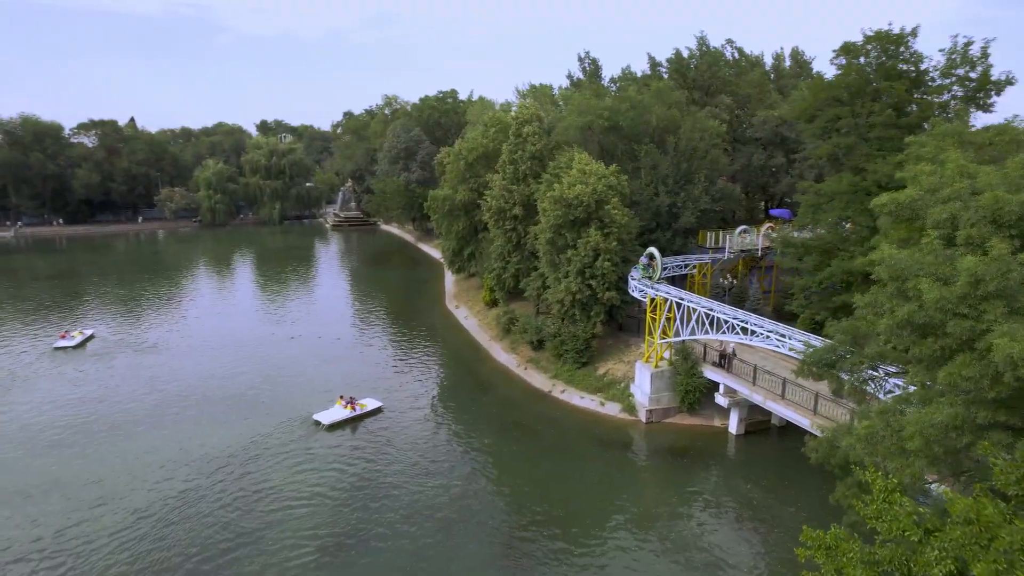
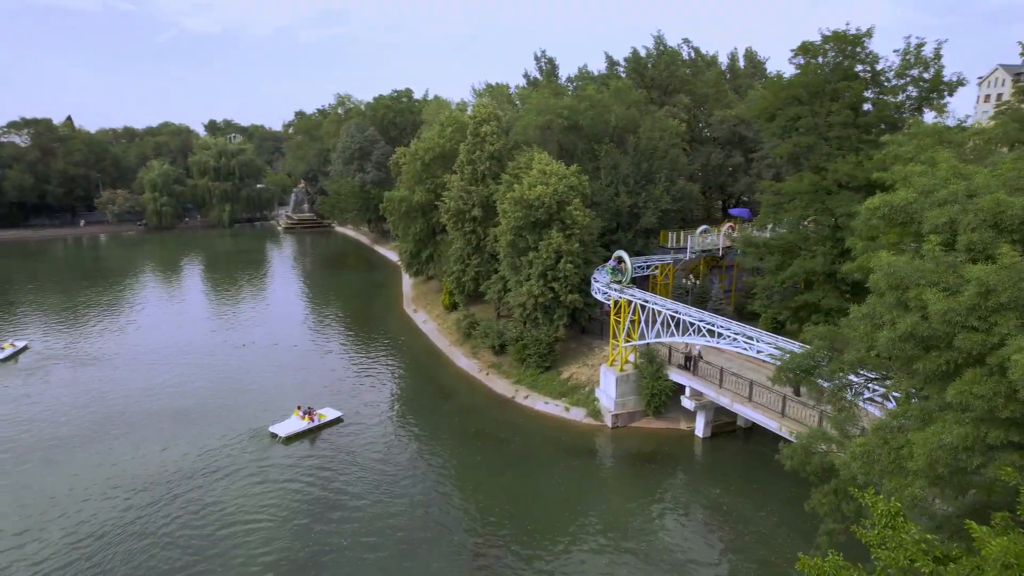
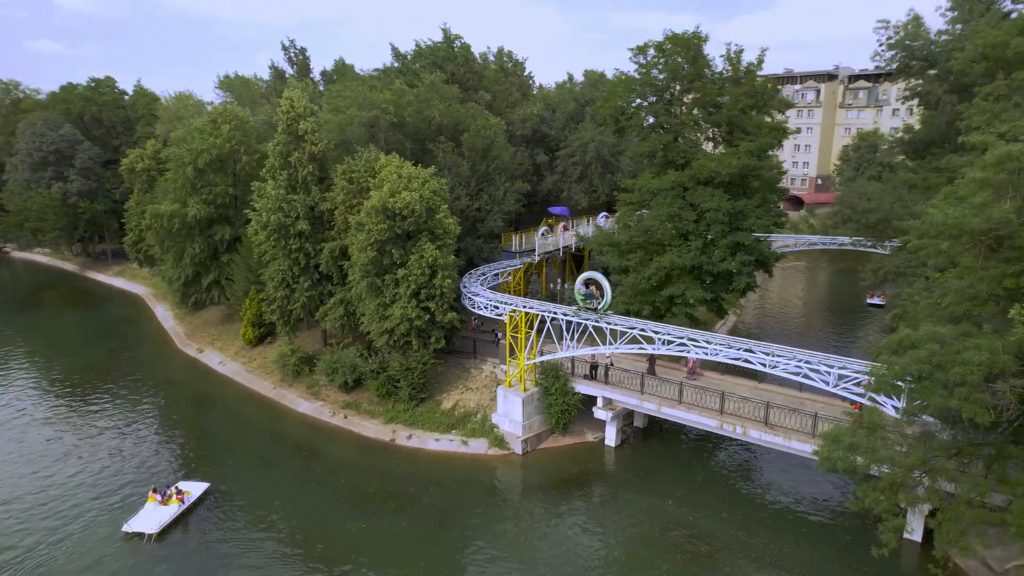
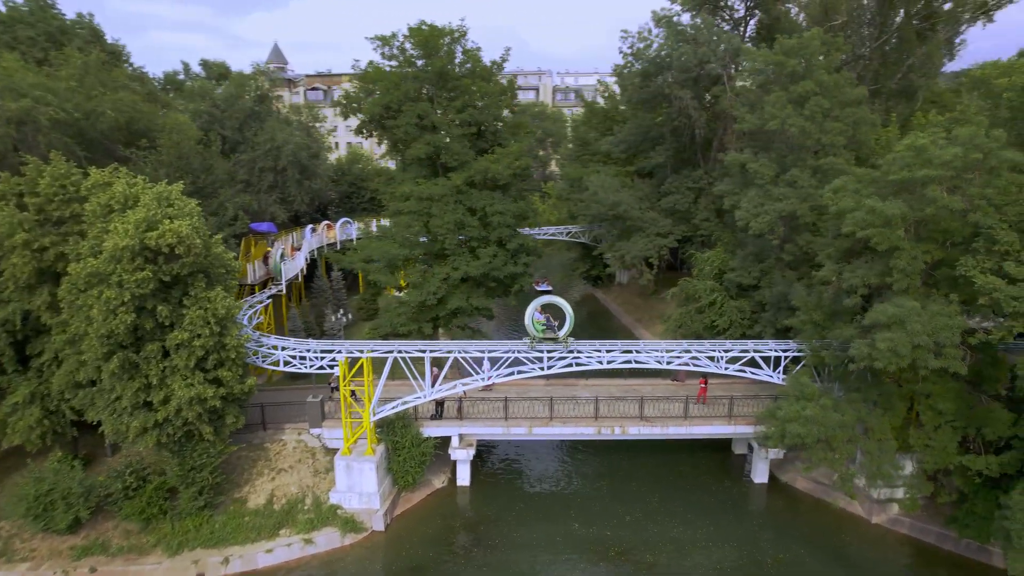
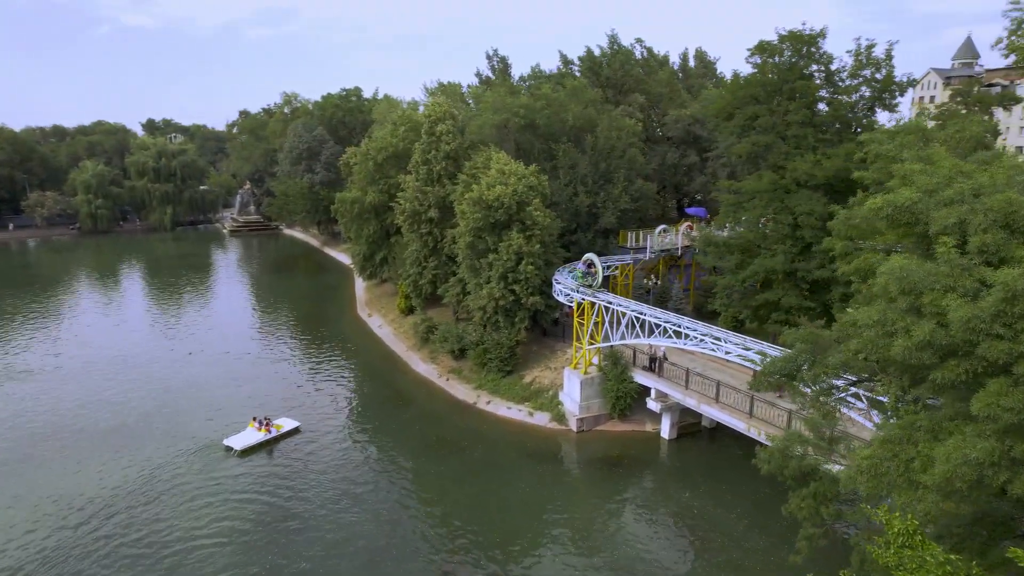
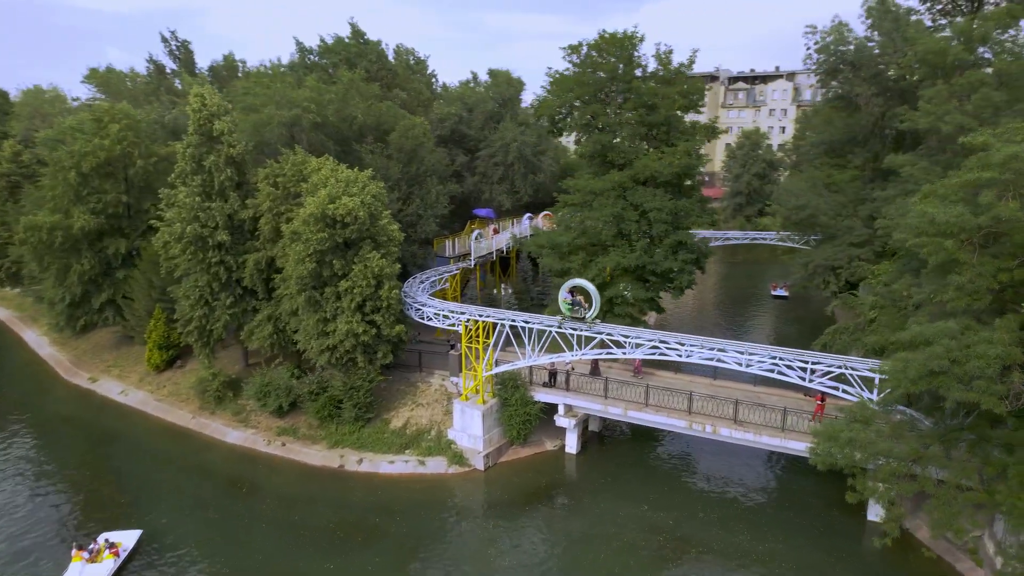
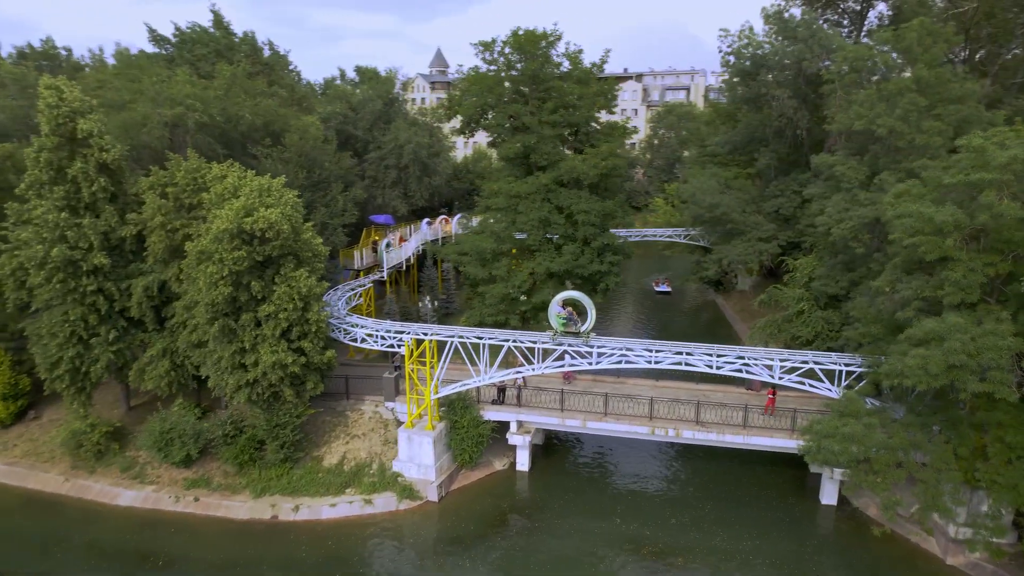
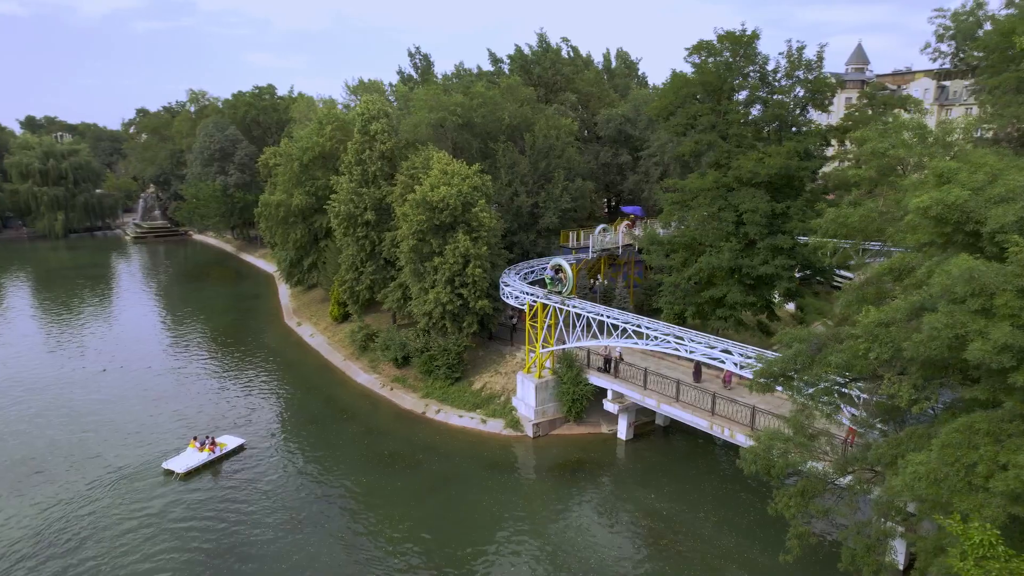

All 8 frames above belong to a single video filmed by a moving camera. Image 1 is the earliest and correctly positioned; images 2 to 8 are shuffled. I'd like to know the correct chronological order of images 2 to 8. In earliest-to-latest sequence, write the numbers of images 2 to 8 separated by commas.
2, 5, 8, 3, 6, 7, 4
